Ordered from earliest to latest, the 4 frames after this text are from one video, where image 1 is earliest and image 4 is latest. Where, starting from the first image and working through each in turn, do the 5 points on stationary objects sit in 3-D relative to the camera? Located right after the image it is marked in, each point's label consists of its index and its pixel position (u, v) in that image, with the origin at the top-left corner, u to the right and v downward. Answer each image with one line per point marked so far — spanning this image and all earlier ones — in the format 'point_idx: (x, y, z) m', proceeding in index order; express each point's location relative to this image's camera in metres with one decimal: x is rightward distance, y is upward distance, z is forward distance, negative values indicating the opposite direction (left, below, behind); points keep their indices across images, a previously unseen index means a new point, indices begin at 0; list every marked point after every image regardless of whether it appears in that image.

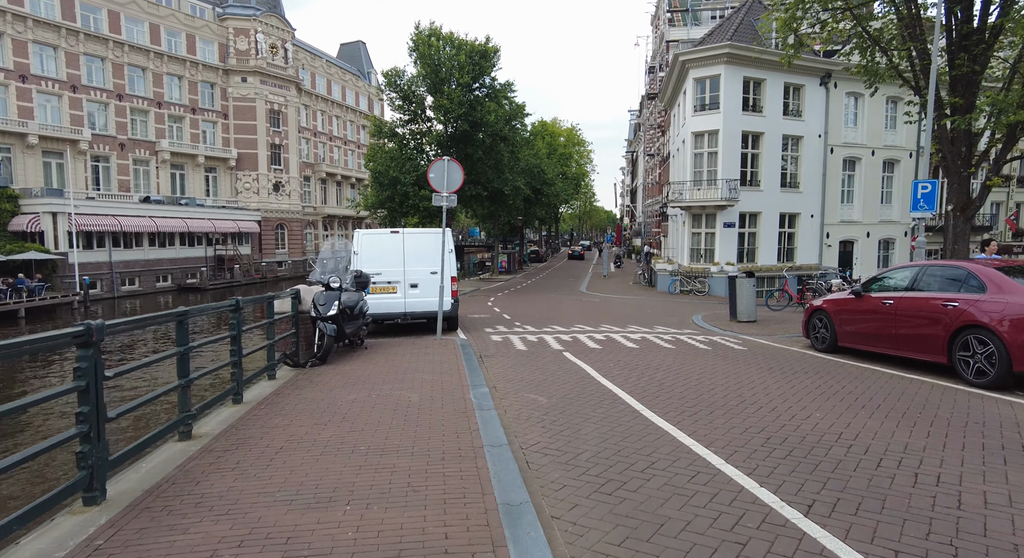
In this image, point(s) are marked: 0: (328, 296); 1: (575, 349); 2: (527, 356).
0: (-2.8, -0.3, +8.1) m
1: (+1.1, -1.2, +9.0) m
2: (+0.3, -1.2, +8.5) m
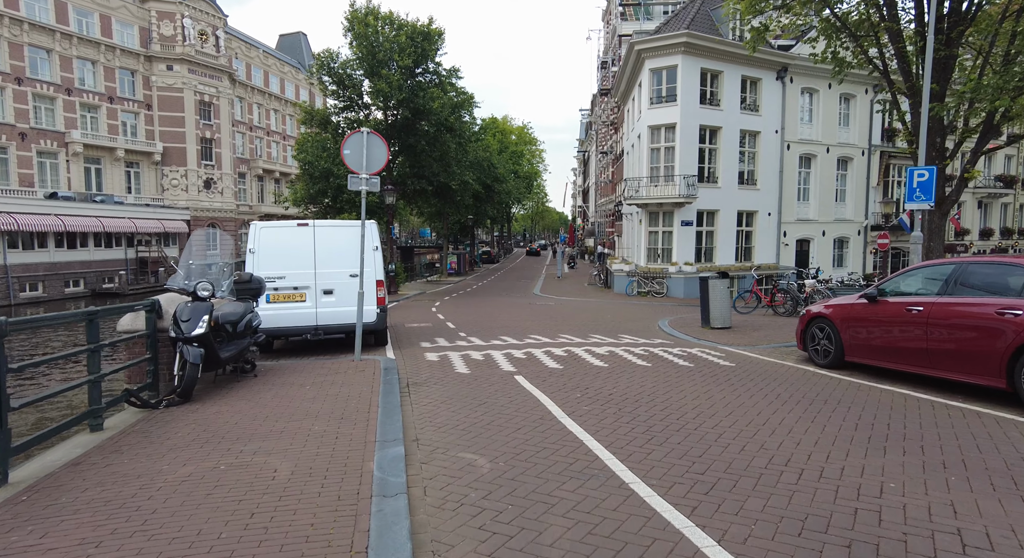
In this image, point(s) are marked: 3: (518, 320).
0: (-3.6, -0.3, +5.9) m
1: (+0.3, -1.2, +7.2) m
2: (-0.5, -1.3, +6.6) m
3: (+0.2, -1.1, +14.5) m
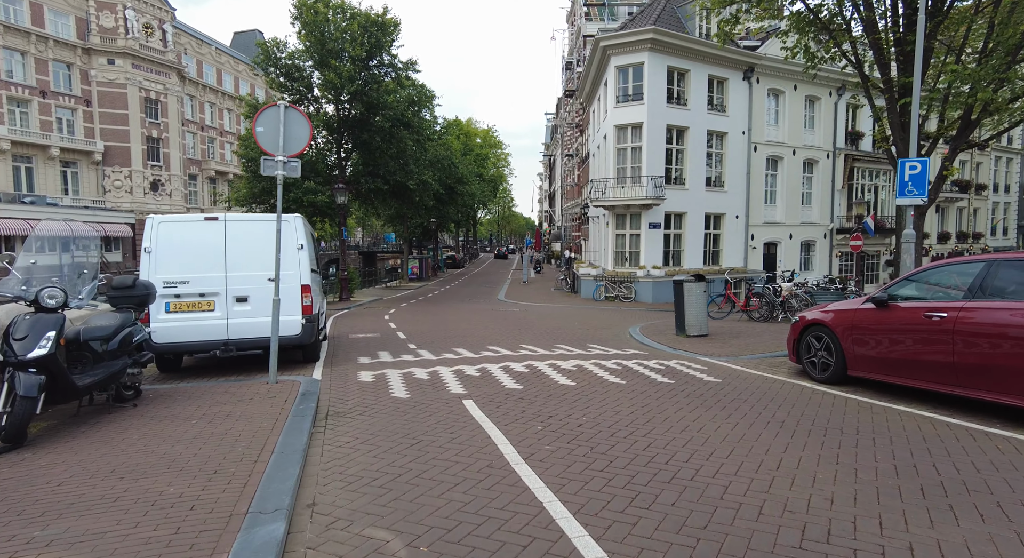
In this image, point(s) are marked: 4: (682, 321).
0: (-4.1, -0.4, +4.5) m
1: (-0.3, -1.3, +6.0) m
2: (-1.1, -1.3, +5.4) m
3: (-0.9, -1.2, +13.3) m
4: (+3.4, -0.8, +10.5) m
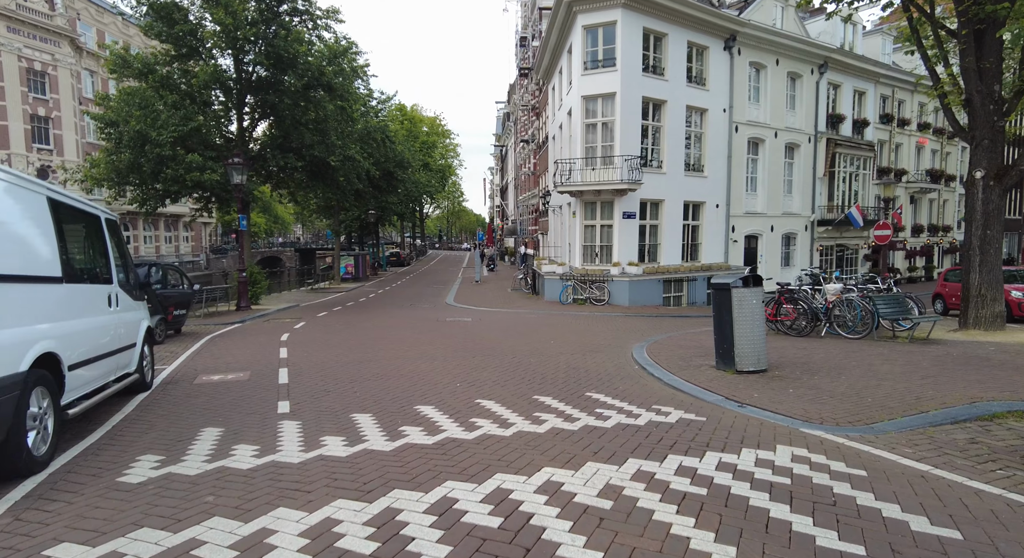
0: (-4.1, -0.5, +0.1) m
1: (-0.5, -1.4, +1.9) m
2: (-1.2, -1.4, +1.2) m
3: (-1.7, -1.3, +9.1) m
4: (+2.8, -0.9, +6.8) m
